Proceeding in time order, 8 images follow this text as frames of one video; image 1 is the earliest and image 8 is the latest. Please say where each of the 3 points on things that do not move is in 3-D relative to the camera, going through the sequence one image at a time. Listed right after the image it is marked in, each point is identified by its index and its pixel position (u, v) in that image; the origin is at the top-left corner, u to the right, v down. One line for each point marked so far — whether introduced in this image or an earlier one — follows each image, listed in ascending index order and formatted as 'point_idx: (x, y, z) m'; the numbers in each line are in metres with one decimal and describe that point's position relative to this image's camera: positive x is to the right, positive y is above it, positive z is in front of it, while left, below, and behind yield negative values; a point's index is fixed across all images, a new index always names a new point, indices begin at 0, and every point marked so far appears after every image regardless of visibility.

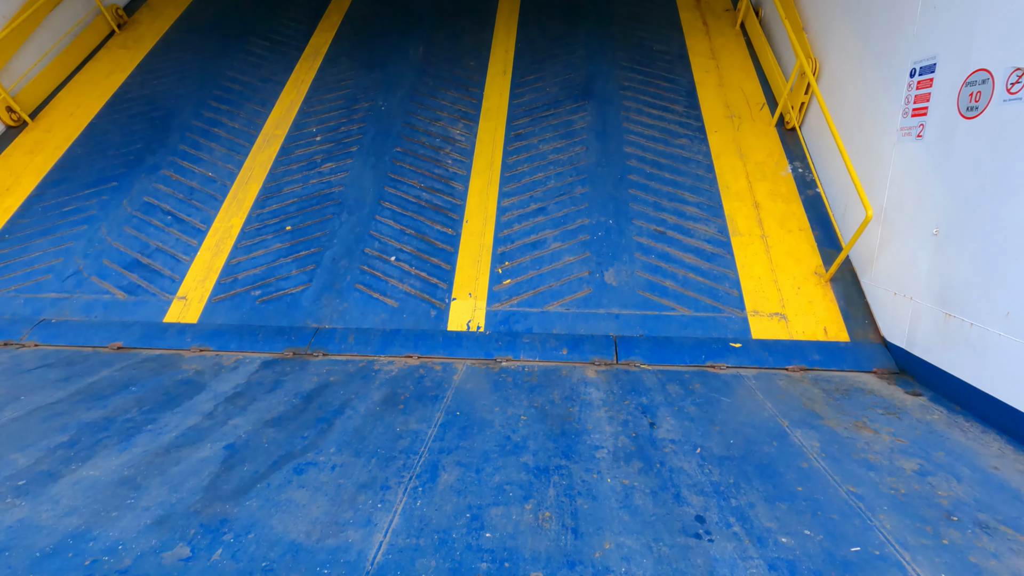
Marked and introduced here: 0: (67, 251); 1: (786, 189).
0: (-3.3, +0.3, +4.0) m
1: (+2.1, +0.8, +4.0) m
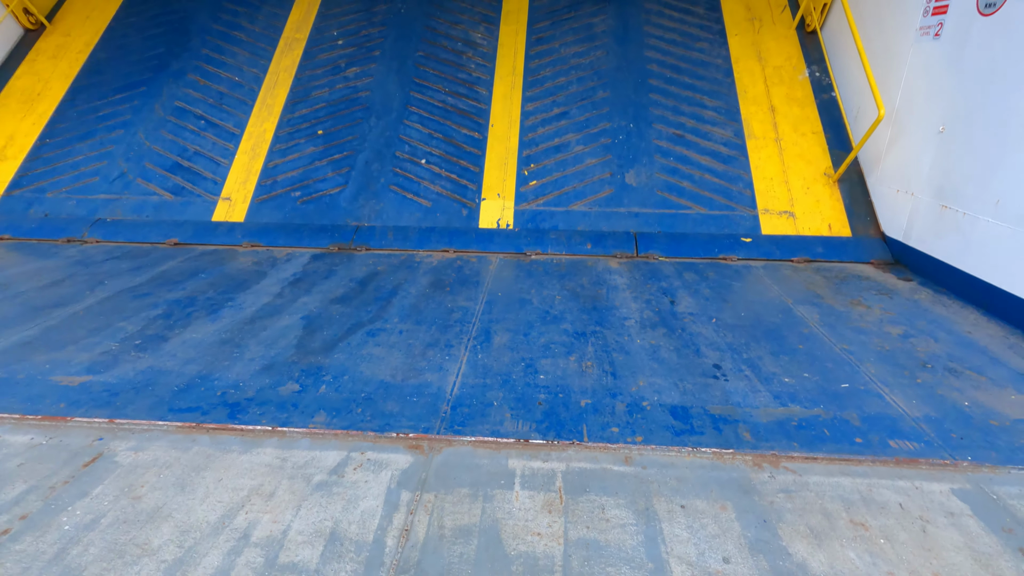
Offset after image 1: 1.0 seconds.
0: (-3.2, +1.0, +4.2) m
1: (+2.3, +1.5, +4.2) m
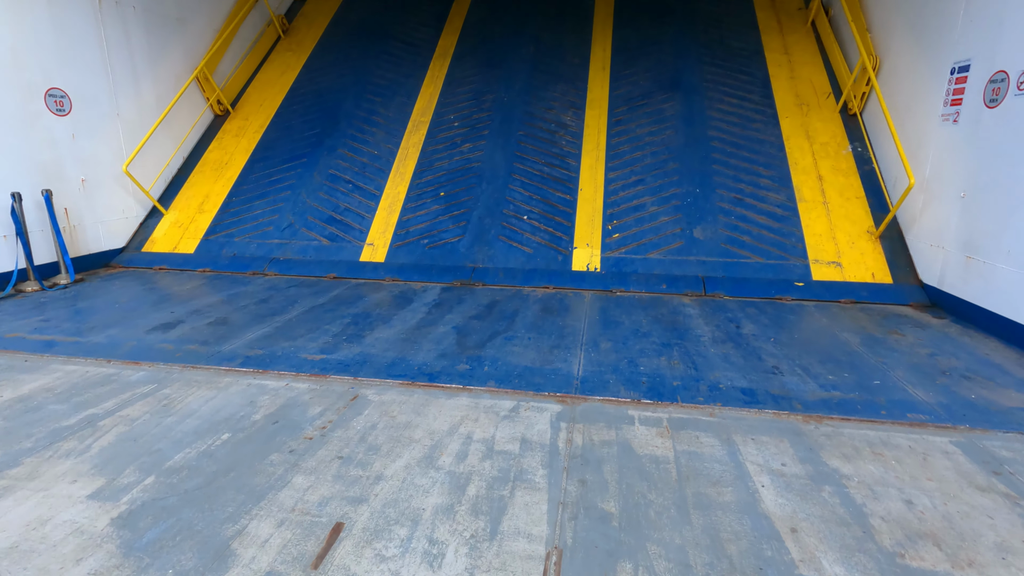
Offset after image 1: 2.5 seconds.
0: (-2.3, +0.8, +5.4) m
1: (+3.1, +1.1, +4.9) m
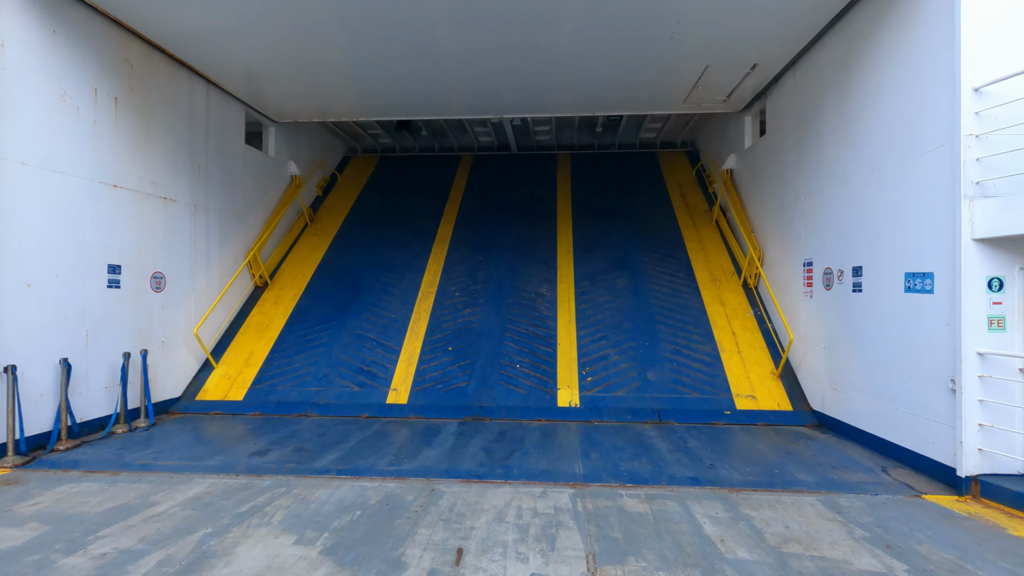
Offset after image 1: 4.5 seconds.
0: (-2.4, -0.9, +6.6) m
1: (+3.0, -0.5, +6.7) m
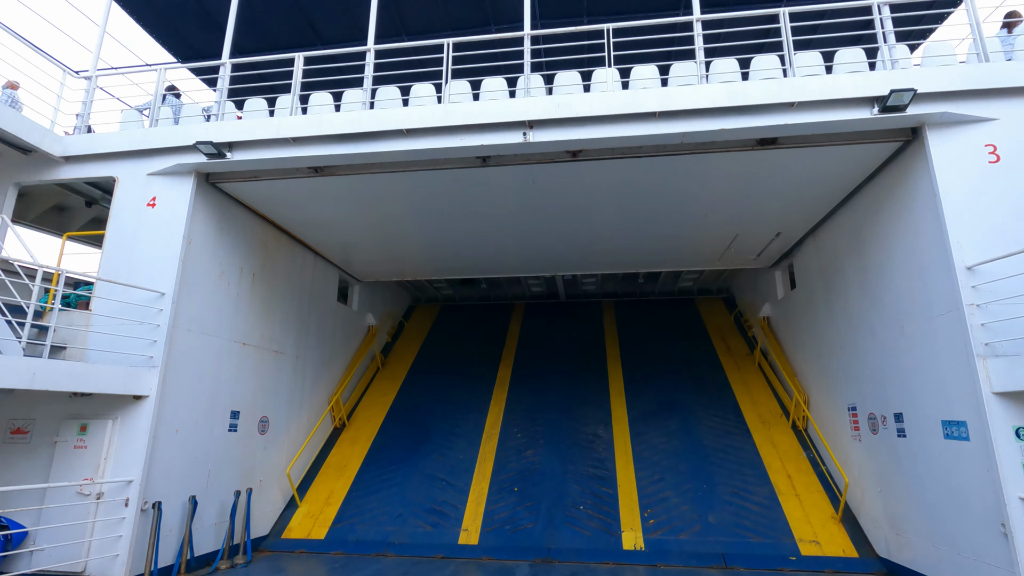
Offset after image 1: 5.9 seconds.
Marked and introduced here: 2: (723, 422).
0: (-1.6, -2.8, +7.1) m
1: (+3.8, -2.3, +7.0) m
2: (+3.1, -2.0, +7.9) m
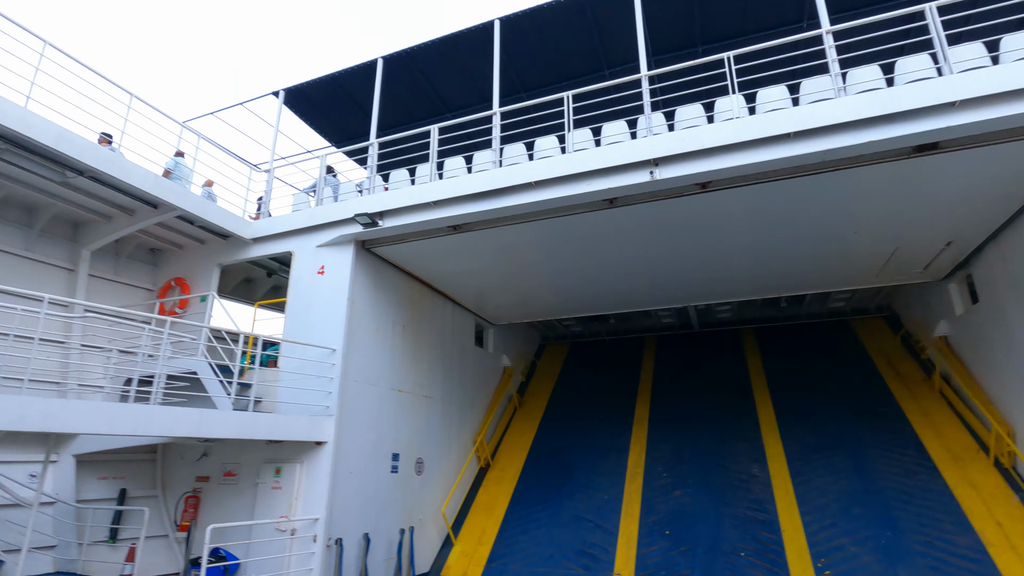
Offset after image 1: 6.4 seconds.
0: (+0.4, -3.4, +7.2) m
1: (+5.6, -2.5, +5.9) m
2: (+5.1, -2.2, +7.0) m
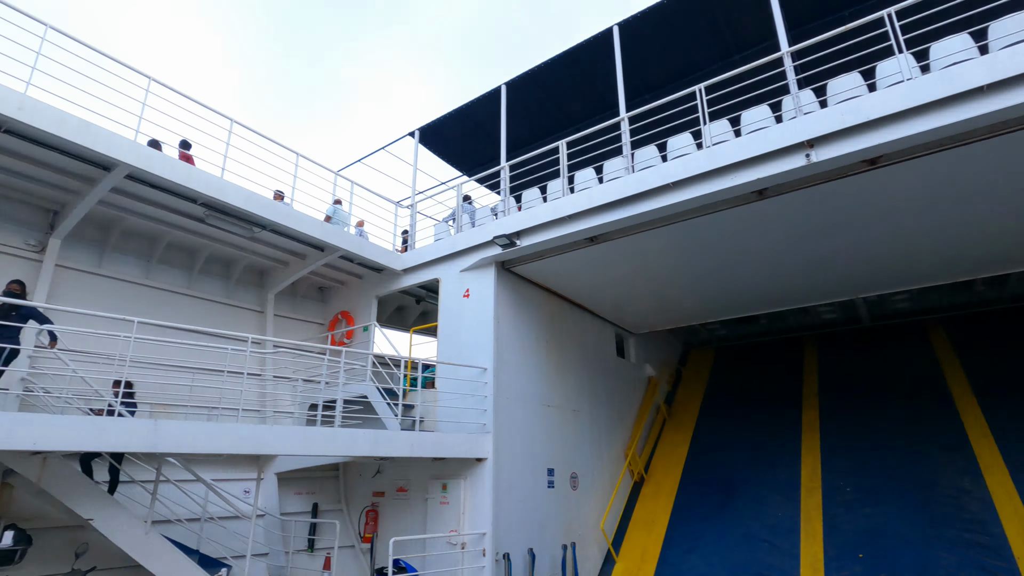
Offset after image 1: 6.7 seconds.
0: (+2.5, -3.5, +6.7) m
1: (+7.2, -2.0, +4.3) m
2: (+6.9, -1.9, +5.5) m
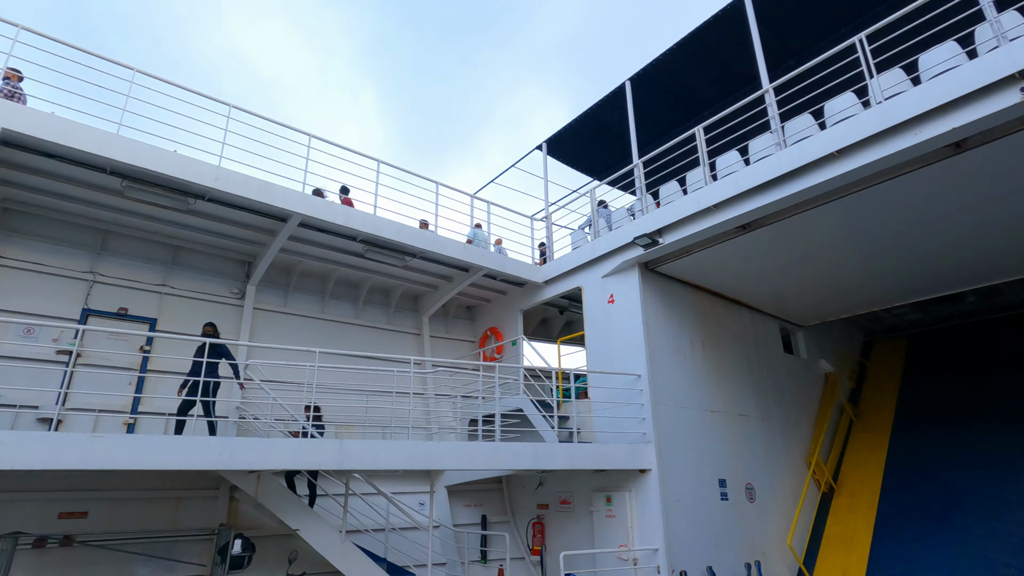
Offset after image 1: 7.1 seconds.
0: (+4.5, -3.2, +5.7) m
1: (+8.2, -1.3, +2.2) m
2: (+8.3, -1.2, +3.4) m
